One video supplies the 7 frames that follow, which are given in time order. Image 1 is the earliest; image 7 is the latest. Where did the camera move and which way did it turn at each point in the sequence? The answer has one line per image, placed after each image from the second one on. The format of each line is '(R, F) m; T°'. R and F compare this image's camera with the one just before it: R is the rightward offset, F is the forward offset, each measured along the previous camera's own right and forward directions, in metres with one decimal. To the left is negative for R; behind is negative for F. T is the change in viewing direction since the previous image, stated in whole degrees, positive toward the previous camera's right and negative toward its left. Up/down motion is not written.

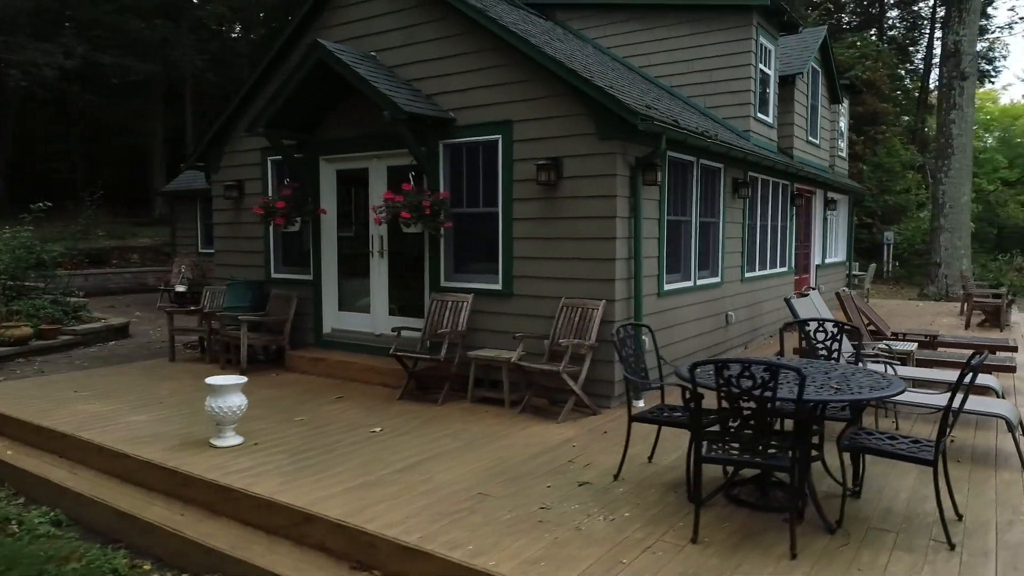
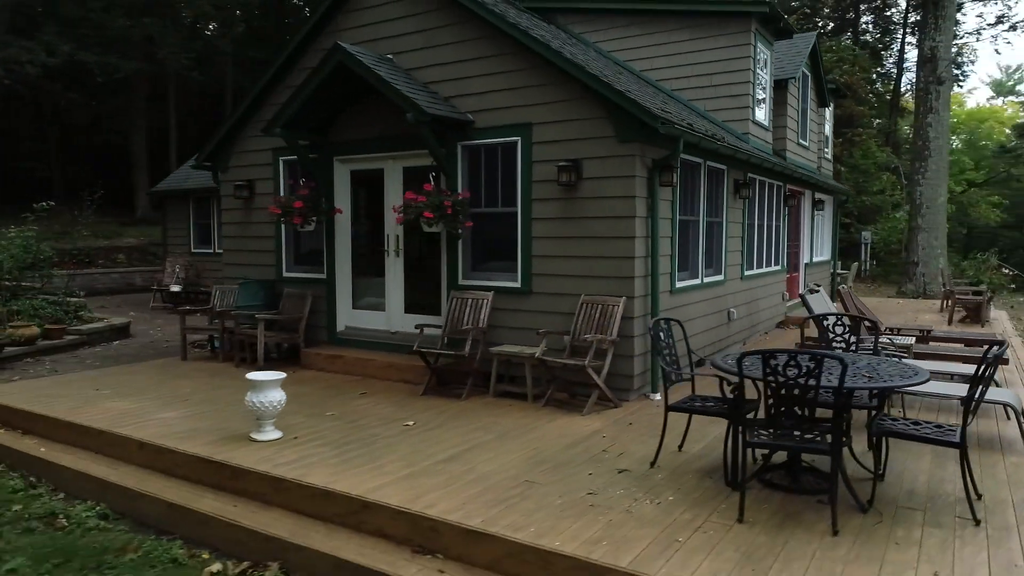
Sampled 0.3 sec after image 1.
(-0.4, -0.2) m; +2°
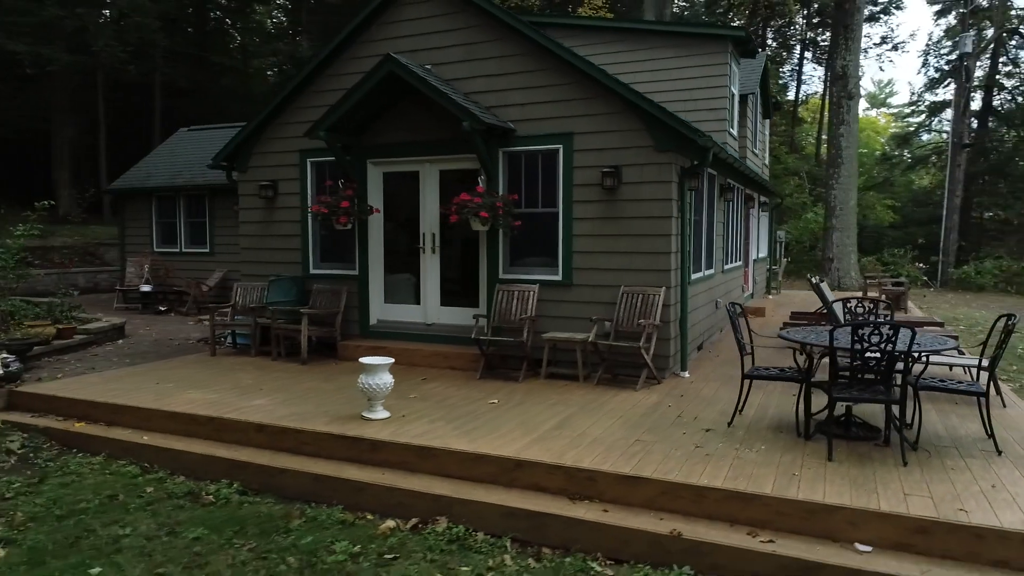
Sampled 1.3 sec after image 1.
(-1.3, -0.5) m; +8°
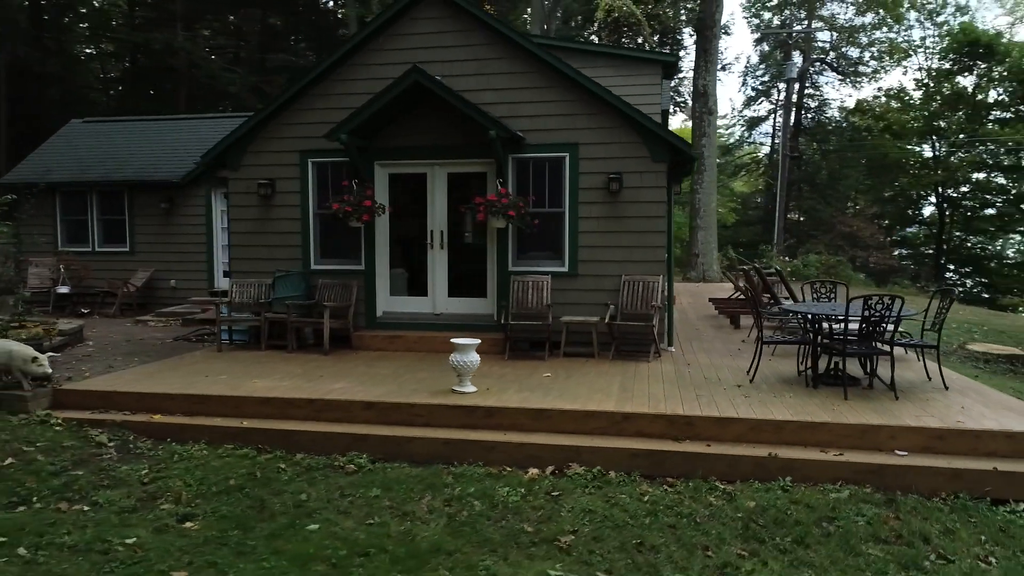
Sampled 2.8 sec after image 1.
(-1.9, -0.6) m; +14°
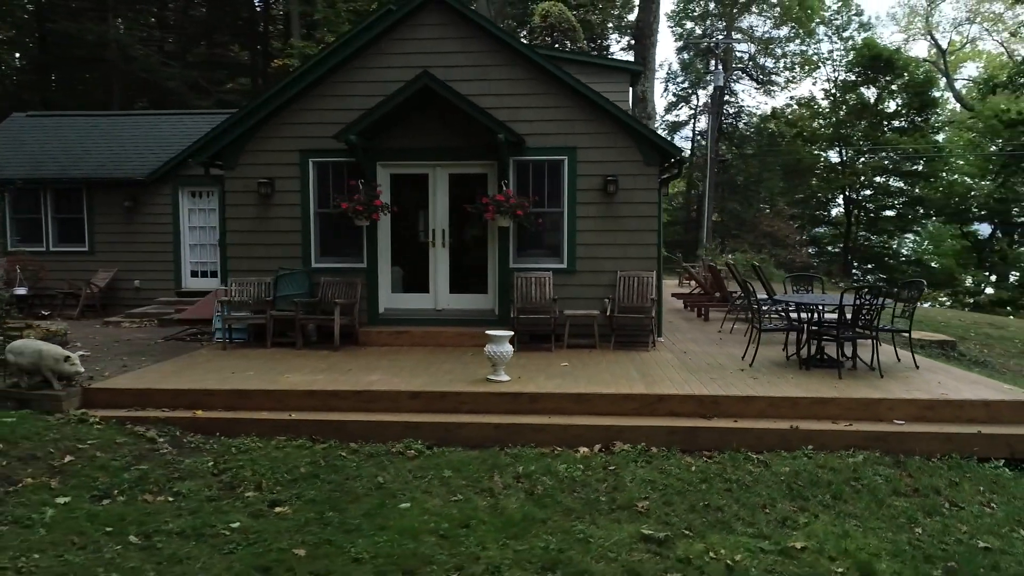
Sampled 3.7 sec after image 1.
(-0.9, -0.3) m; +7°
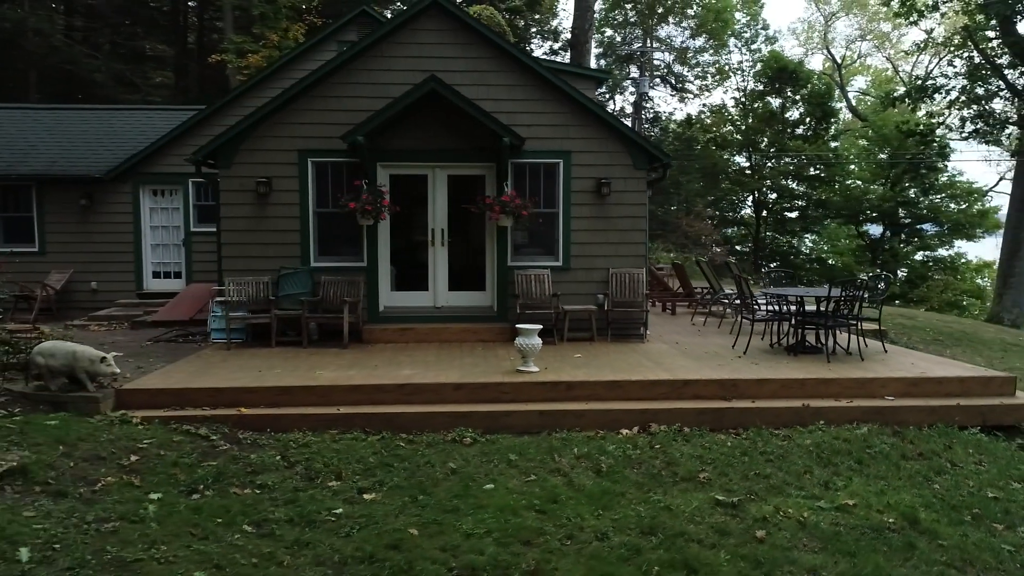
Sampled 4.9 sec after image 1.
(-1.1, -0.3) m; +7°
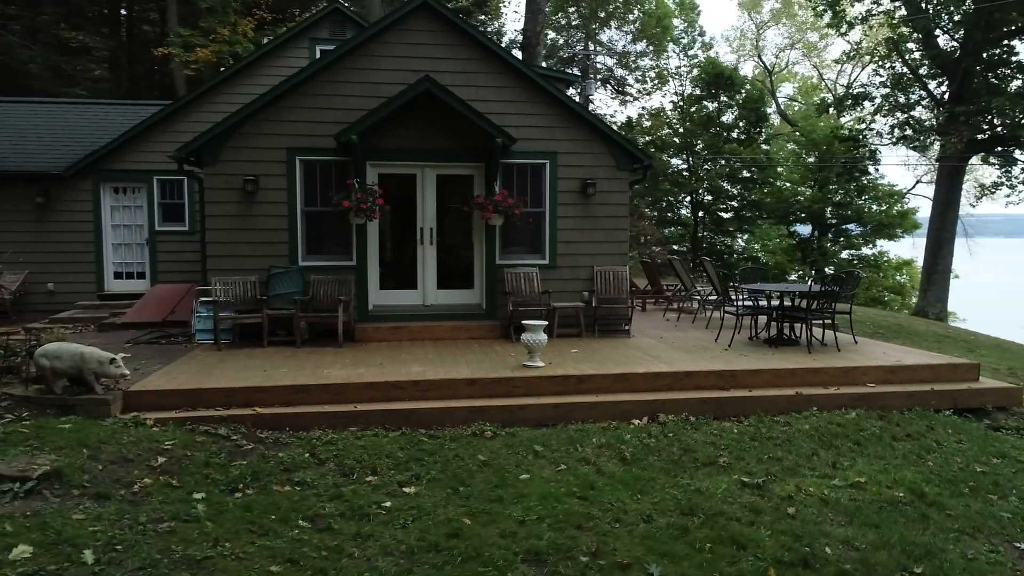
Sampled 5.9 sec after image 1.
(-0.7, -0.1) m; +5°
